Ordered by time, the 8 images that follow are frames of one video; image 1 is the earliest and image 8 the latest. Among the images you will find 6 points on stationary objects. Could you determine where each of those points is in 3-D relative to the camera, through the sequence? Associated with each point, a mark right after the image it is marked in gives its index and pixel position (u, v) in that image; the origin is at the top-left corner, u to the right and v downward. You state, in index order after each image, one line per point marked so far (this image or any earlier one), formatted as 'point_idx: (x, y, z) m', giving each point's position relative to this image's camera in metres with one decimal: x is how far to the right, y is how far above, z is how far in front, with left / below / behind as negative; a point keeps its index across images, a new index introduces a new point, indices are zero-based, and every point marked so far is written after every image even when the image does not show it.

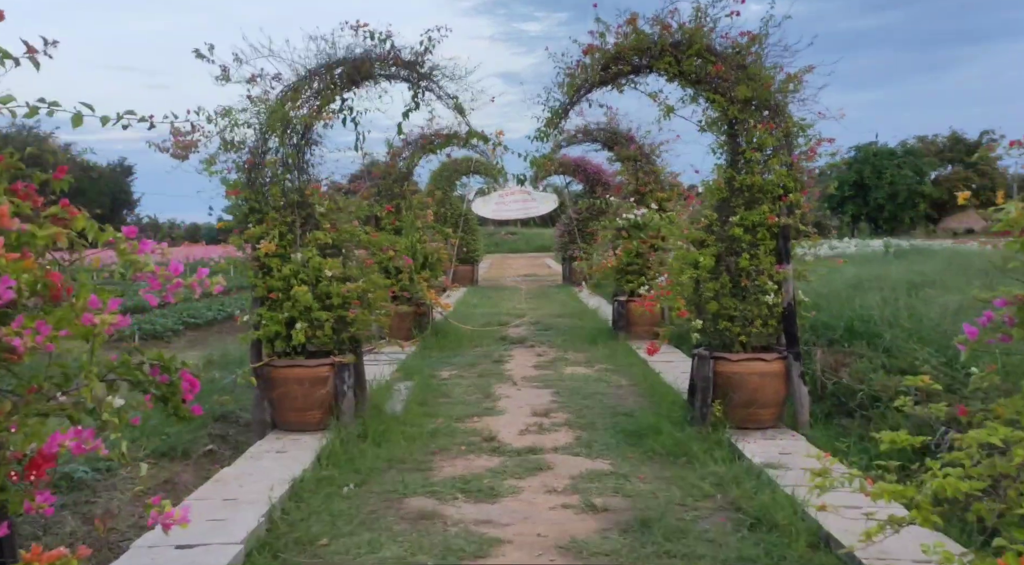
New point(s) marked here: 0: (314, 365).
0: (-1.2, -0.5, +4.7) m
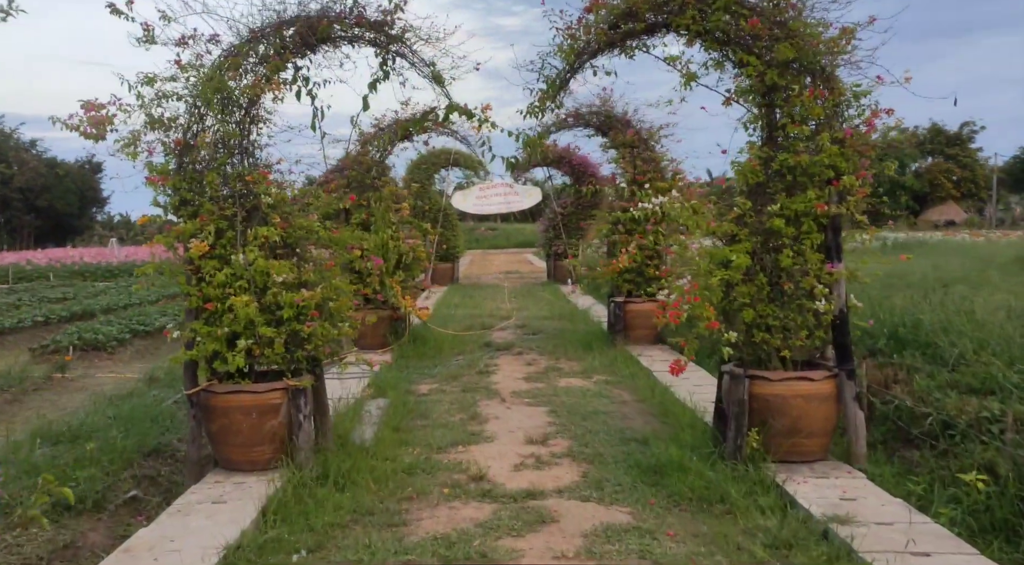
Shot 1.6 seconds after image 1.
0: (-1.2, -0.5, +3.8) m
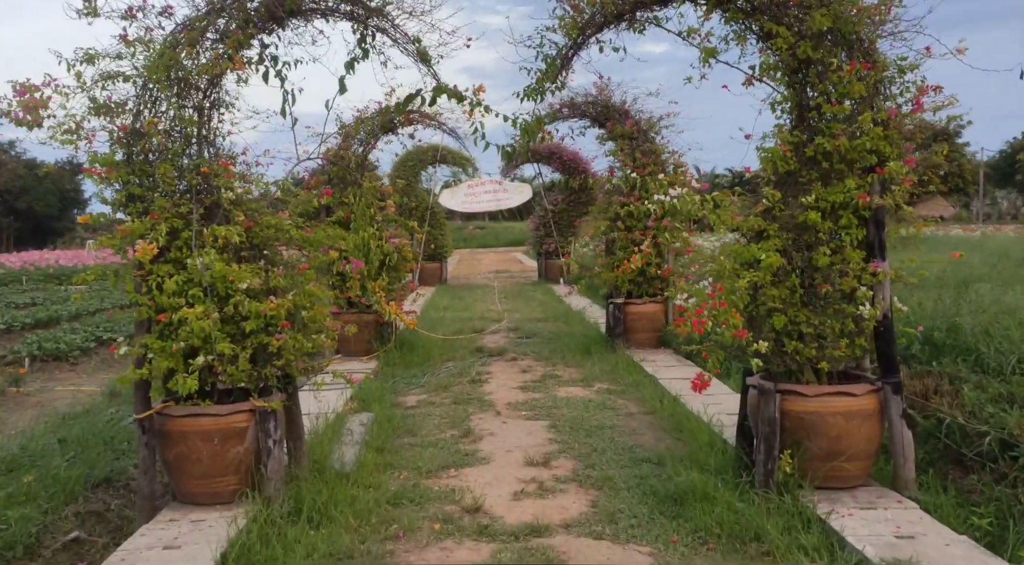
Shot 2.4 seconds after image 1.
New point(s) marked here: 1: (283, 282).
0: (-1.2, -0.6, +3.3) m
1: (-1.0, 0.0, +3.5) m
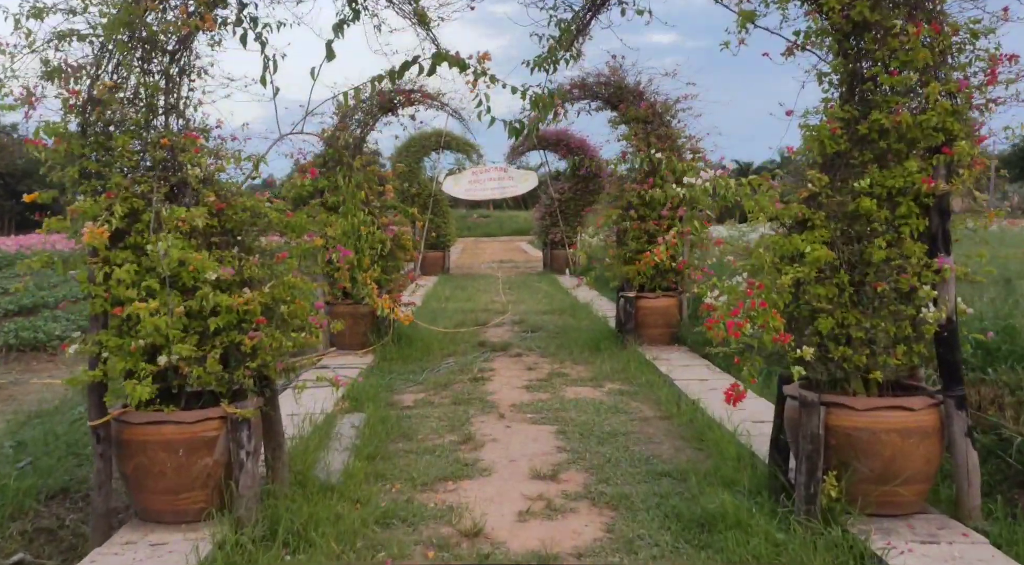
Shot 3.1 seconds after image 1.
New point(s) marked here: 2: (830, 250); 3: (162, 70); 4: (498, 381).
0: (-1.2, -0.5, +2.9) m
1: (-1.0, 0.0, +3.1) m
2: (+1.2, +0.1, +2.9) m
3: (-1.4, +0.8, +3.1) m
4: (-0.1, -0.7, +5.9) m
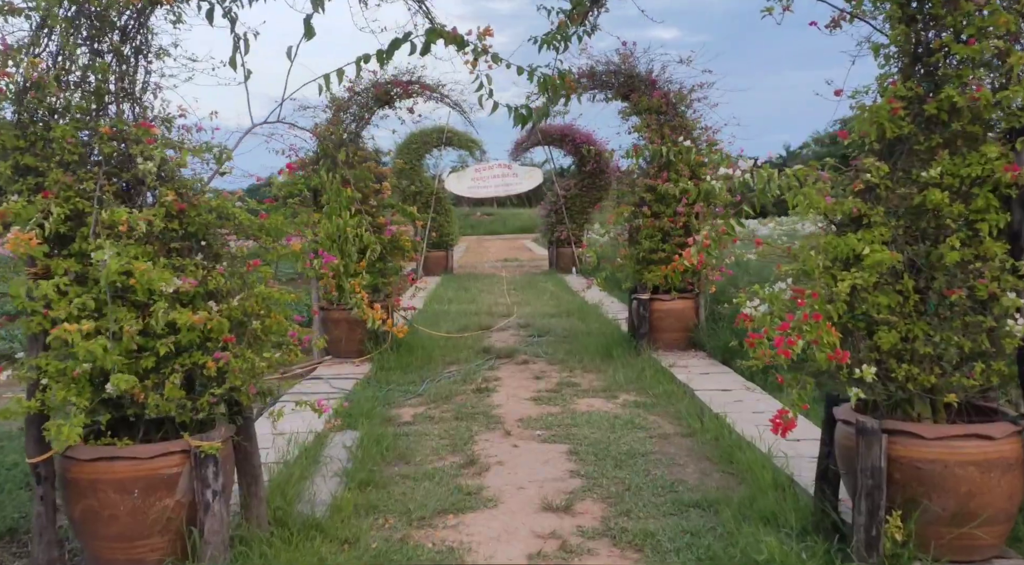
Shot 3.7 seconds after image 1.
0: (-1.2, -0.6, +2.5) m
1: (-1.0, 0.0, +2.7) m
2: (+1.2, +0.1, +2.4) m
3: (-1.4, +0.8, +2.7) m
4: (-0.1, -0.8, +5.5) m
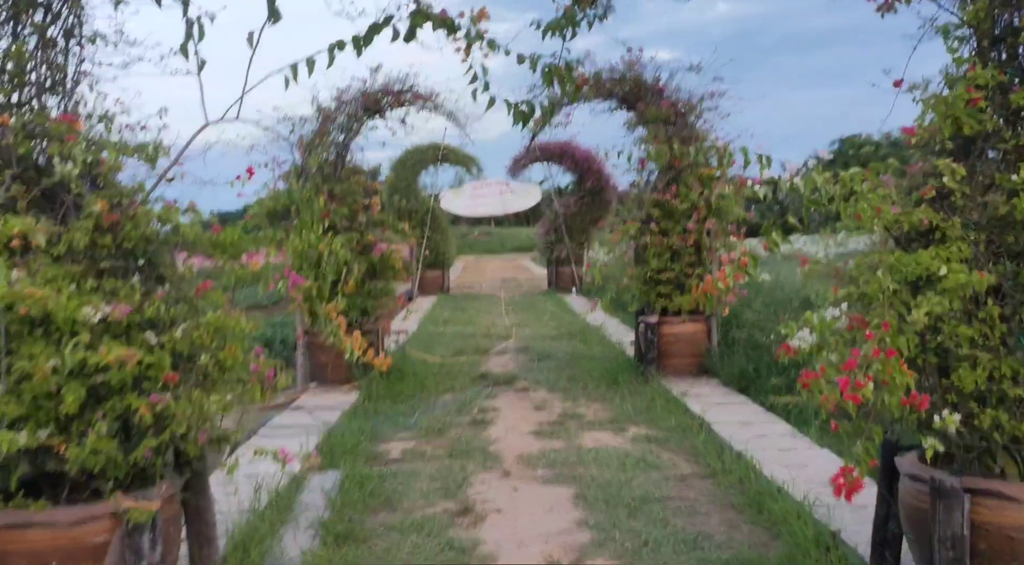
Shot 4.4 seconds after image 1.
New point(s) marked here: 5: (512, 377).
0: (-1.2, -0.6, +2.1) m
1: (-1.0, -0.1, +2.2) m
2: (+1.2, 0.0, +2.0) m
3: (-1.4, +0.7, +2.2) m
4: (-0.1, -0.9, +5.0) m
5: (0.0, -0.8, +6.3) m
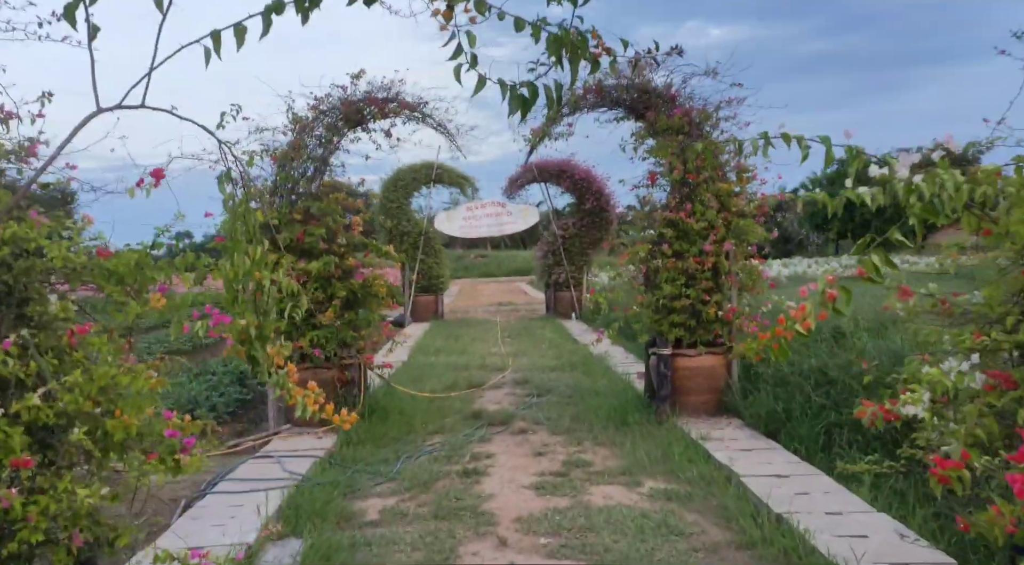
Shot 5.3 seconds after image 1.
0: (-1.2, -0.7, +1.4) m
1: (-1.0, -0.2, +1.6) m
2: (+1.2, 0.0, +1.4) m
3: (-1.4, +0.6, +1.6) m
4: (-0.1, -1.1, +4.3) m
5: (0.0, -1.0, +5.7) m
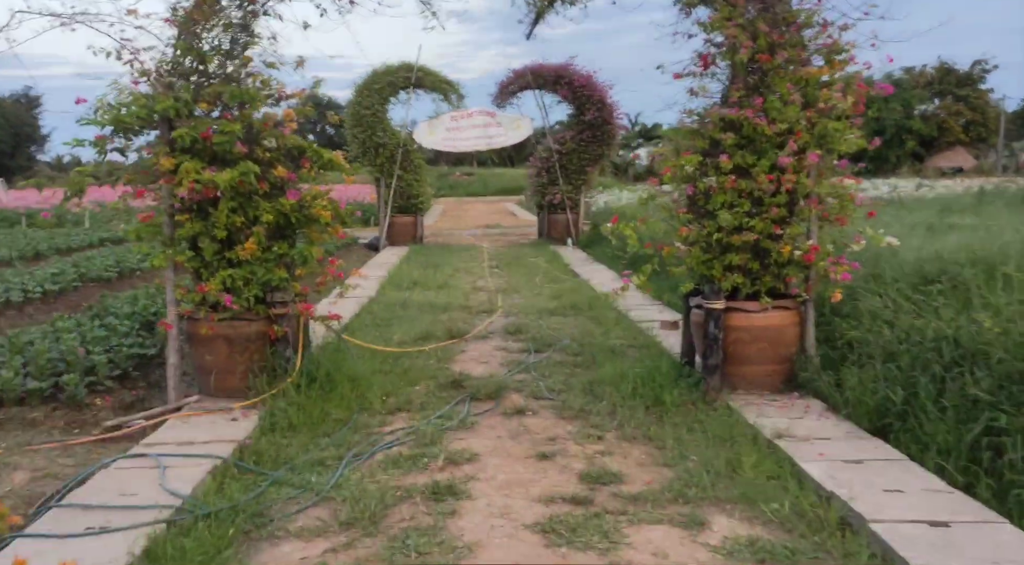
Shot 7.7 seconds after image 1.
0: (-1.2, -0.7, -0.1) m
1: (-0.9, -0.2, 0.0) m
2: (+1.2, -0.1, -0.1) m
3: (-1.3, +0.6, 0.0) m
4: (-0.1, -0.8, +2.9) m
5: (-0.1, -0.6, +4.2) m
